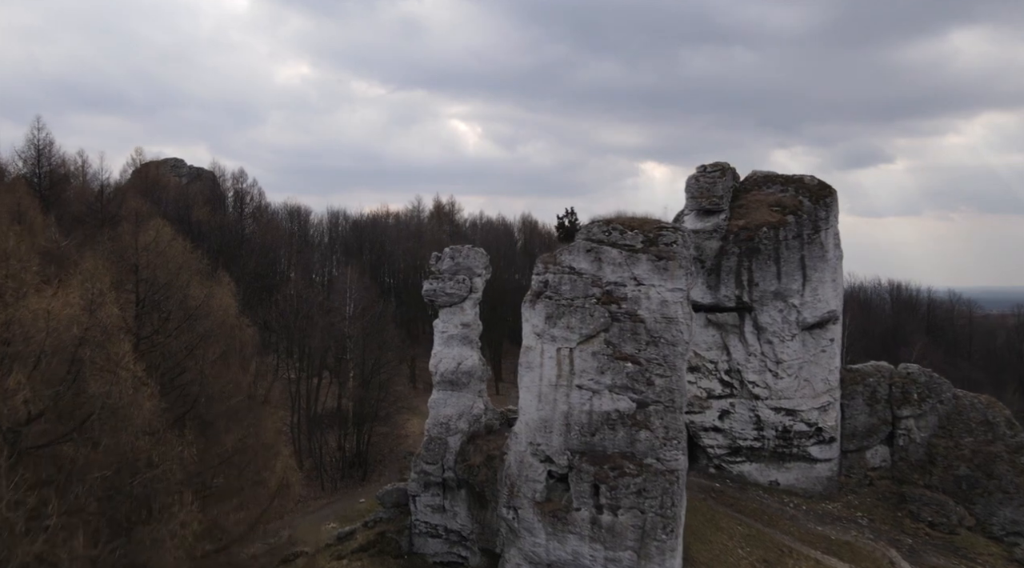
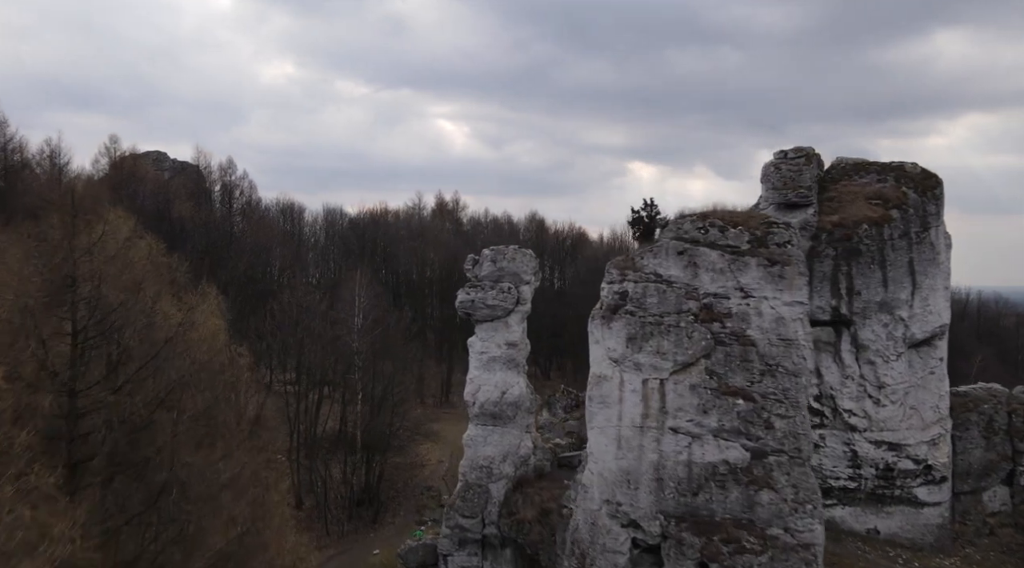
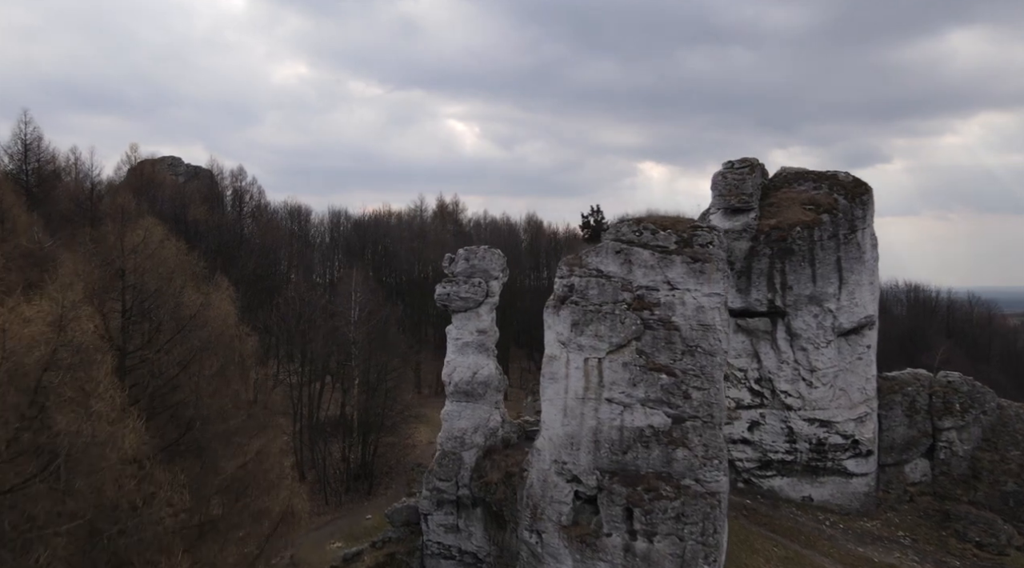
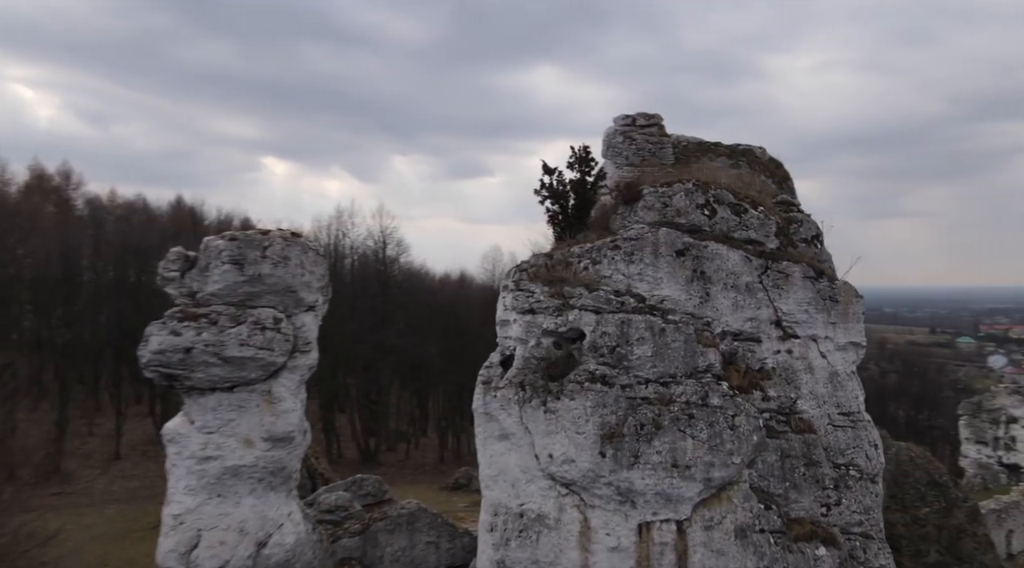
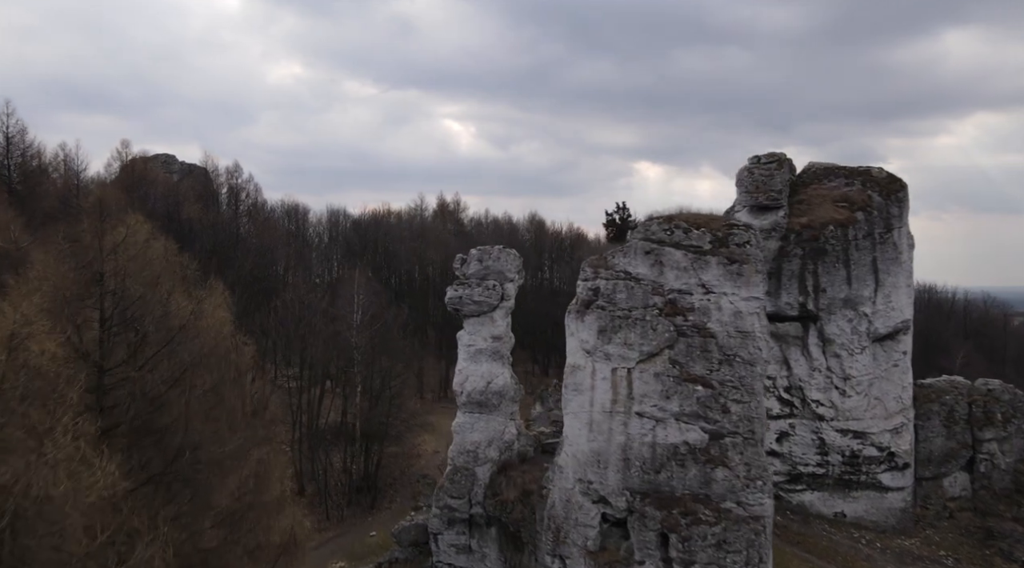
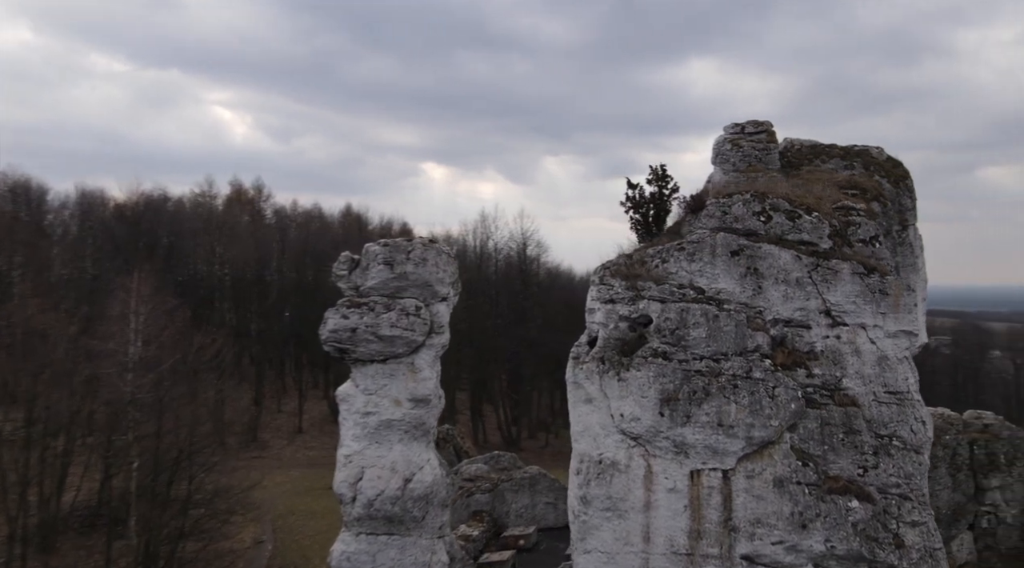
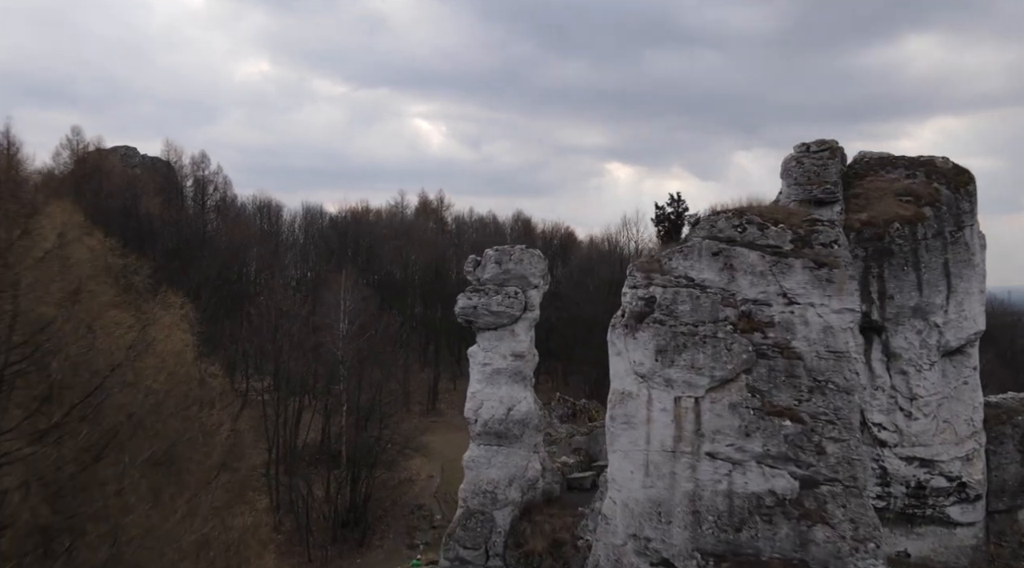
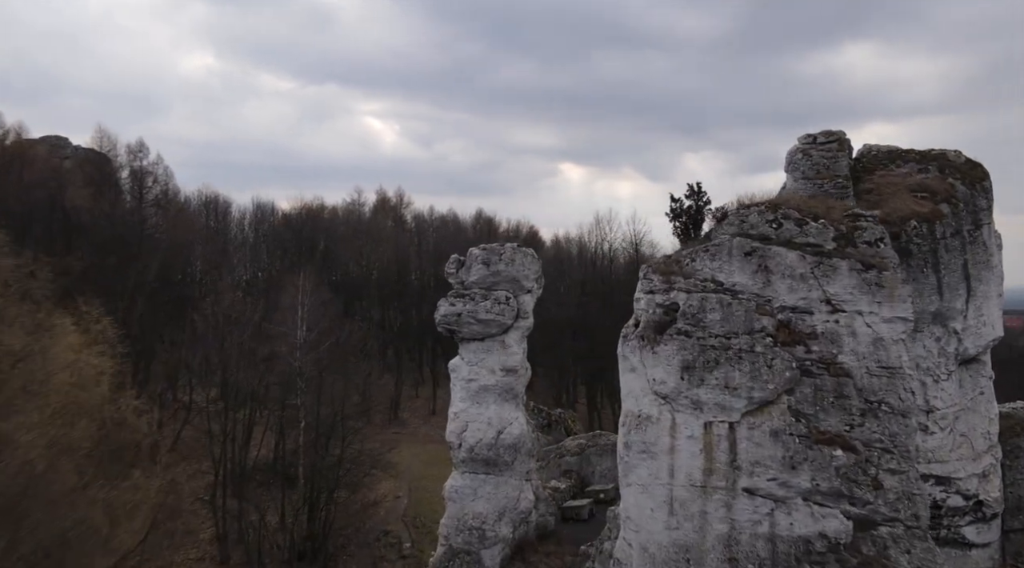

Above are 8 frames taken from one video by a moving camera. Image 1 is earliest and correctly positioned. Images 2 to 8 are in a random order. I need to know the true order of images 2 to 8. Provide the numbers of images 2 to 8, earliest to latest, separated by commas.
3, 5, 2, 7, 8, 6, 4
